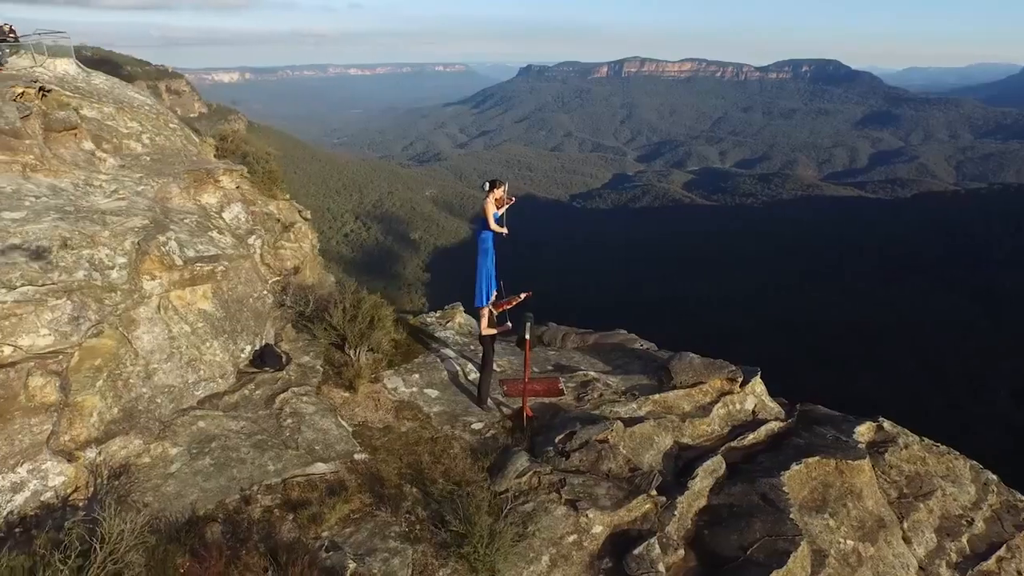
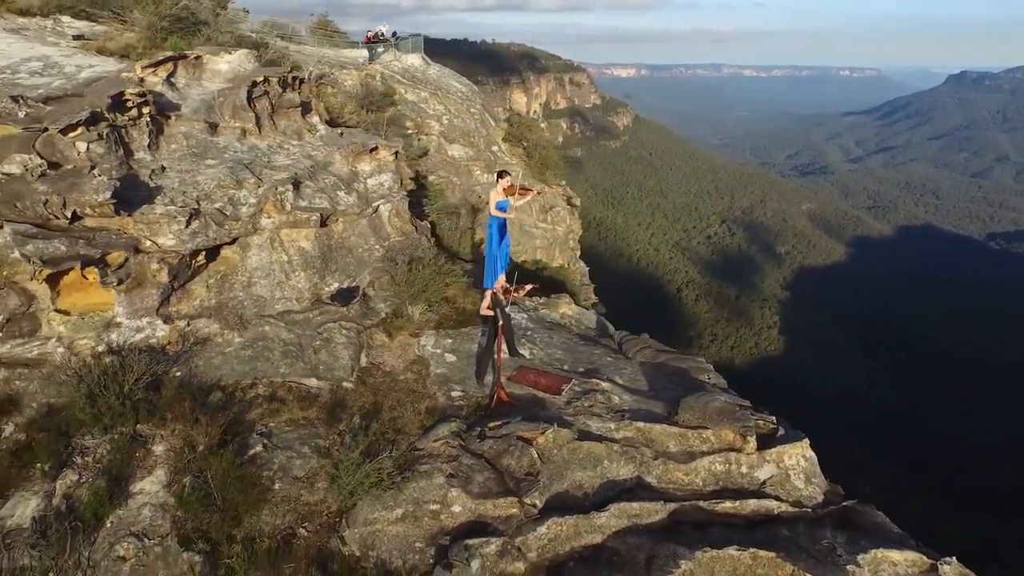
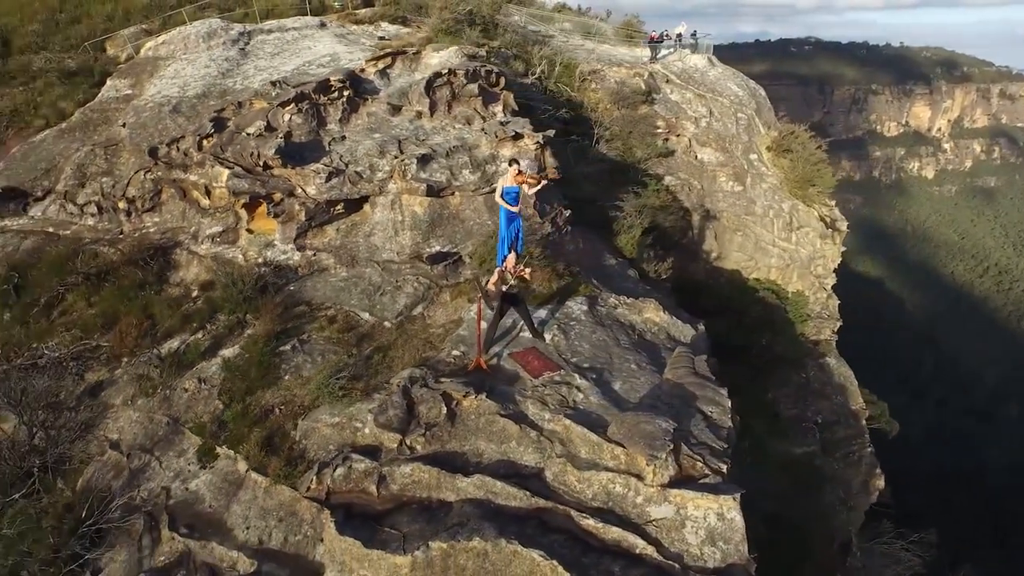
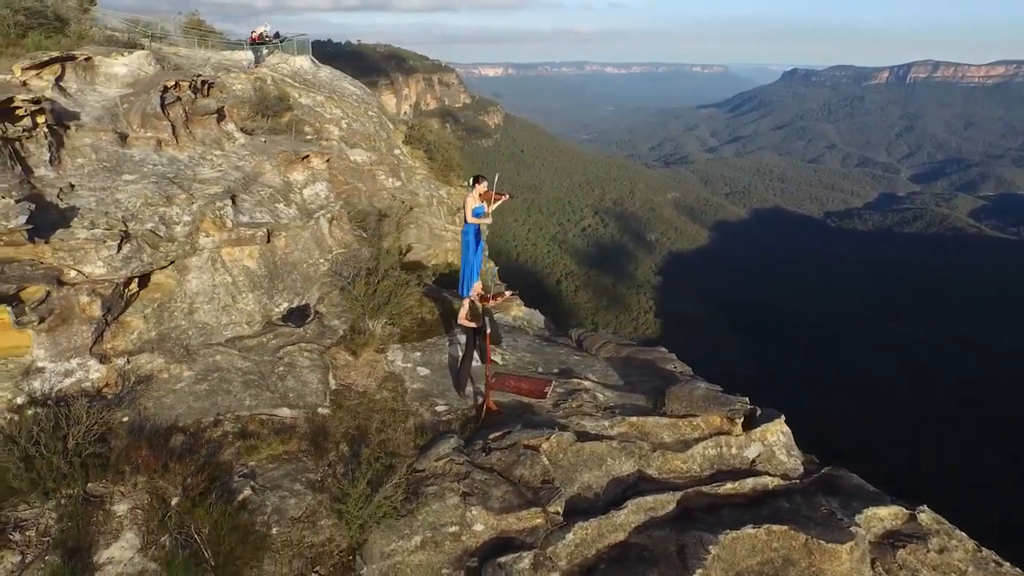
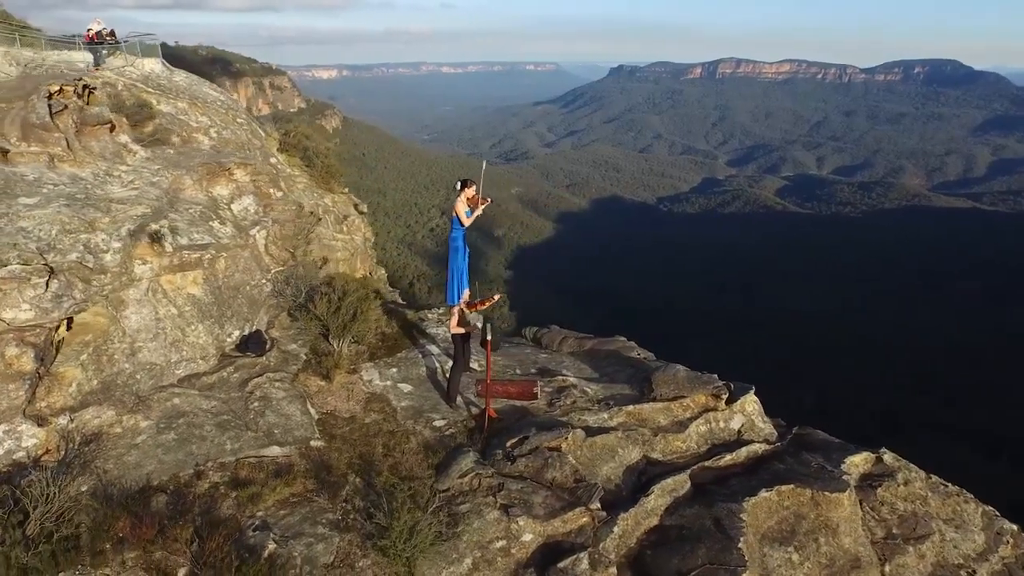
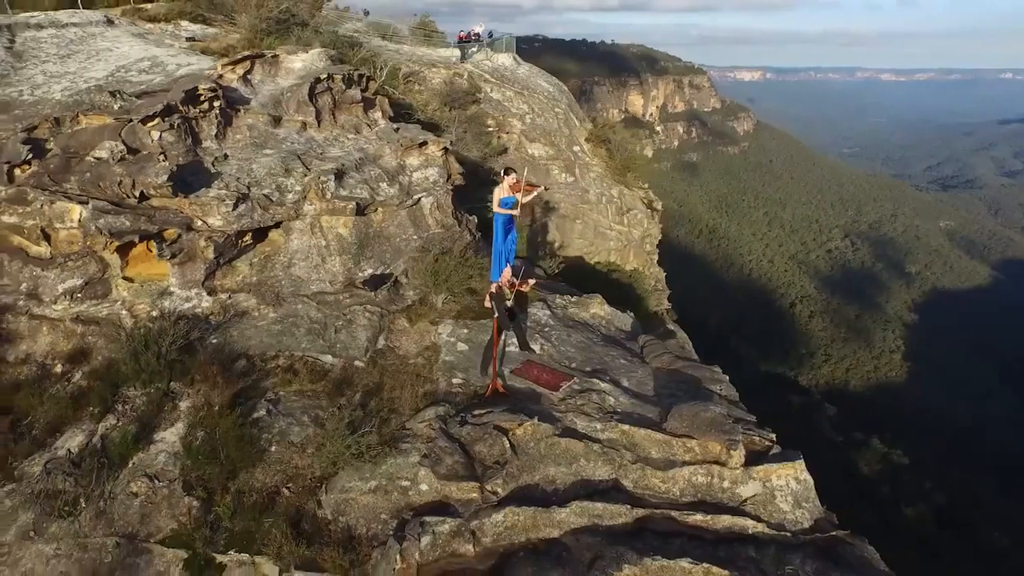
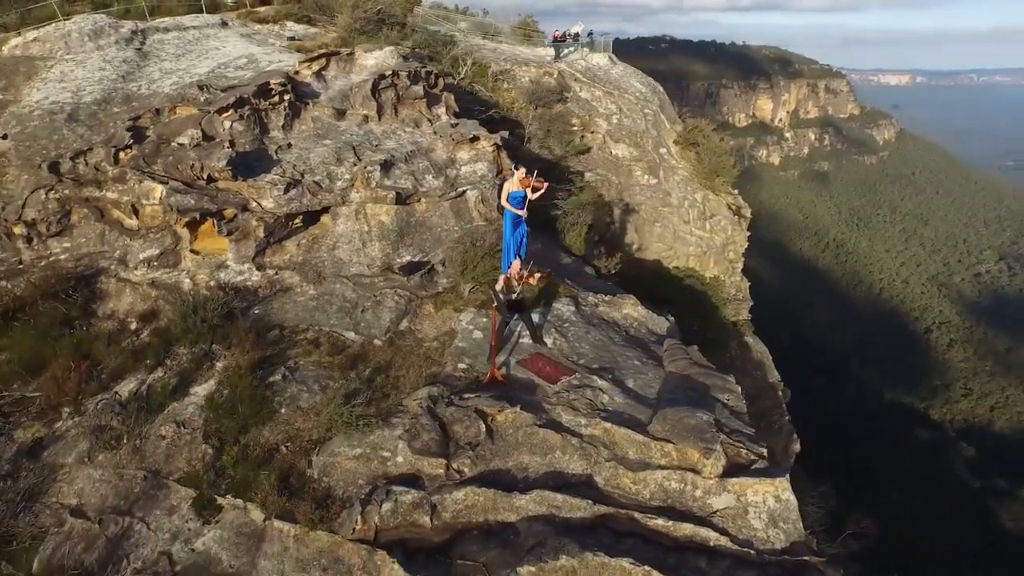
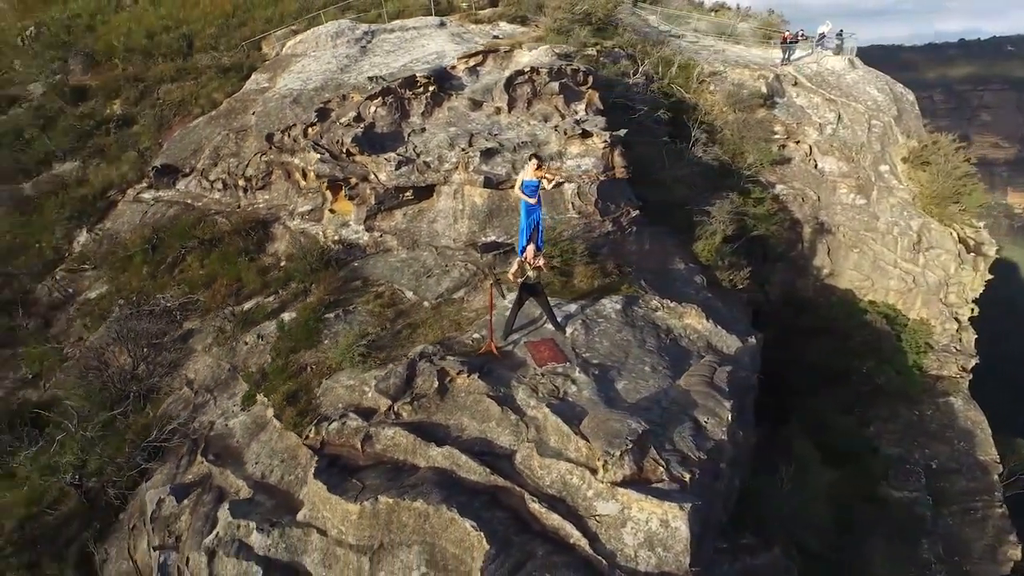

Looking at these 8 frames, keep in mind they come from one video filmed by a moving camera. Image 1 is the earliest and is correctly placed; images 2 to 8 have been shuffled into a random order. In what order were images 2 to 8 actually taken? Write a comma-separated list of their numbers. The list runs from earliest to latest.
5, 4, 2, 6, 7, 3, 8
